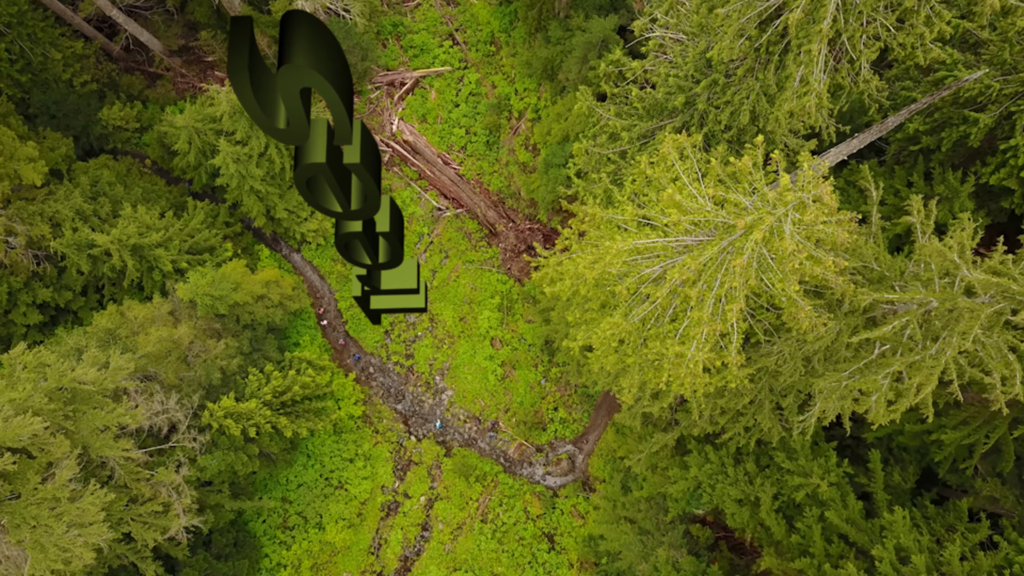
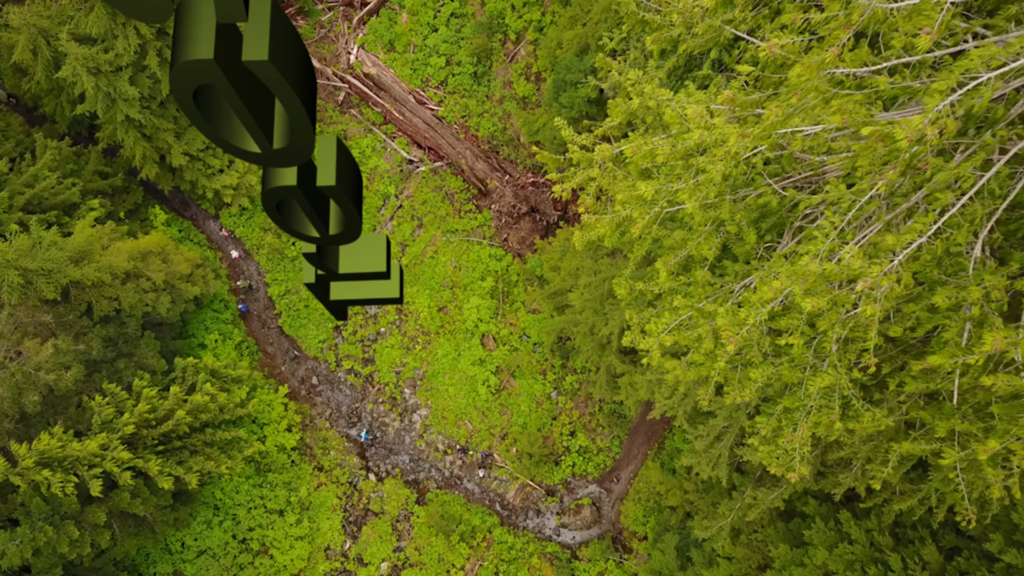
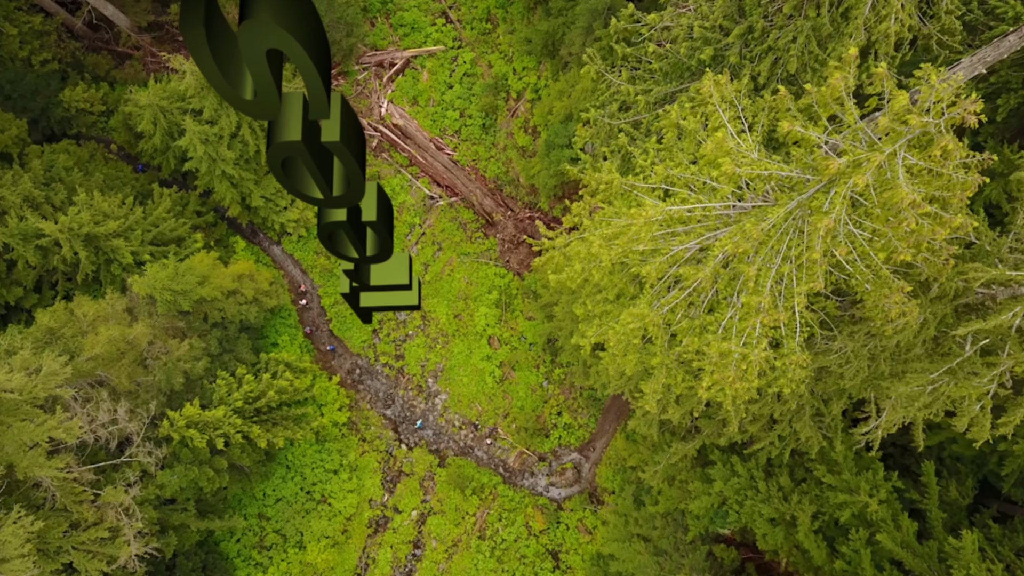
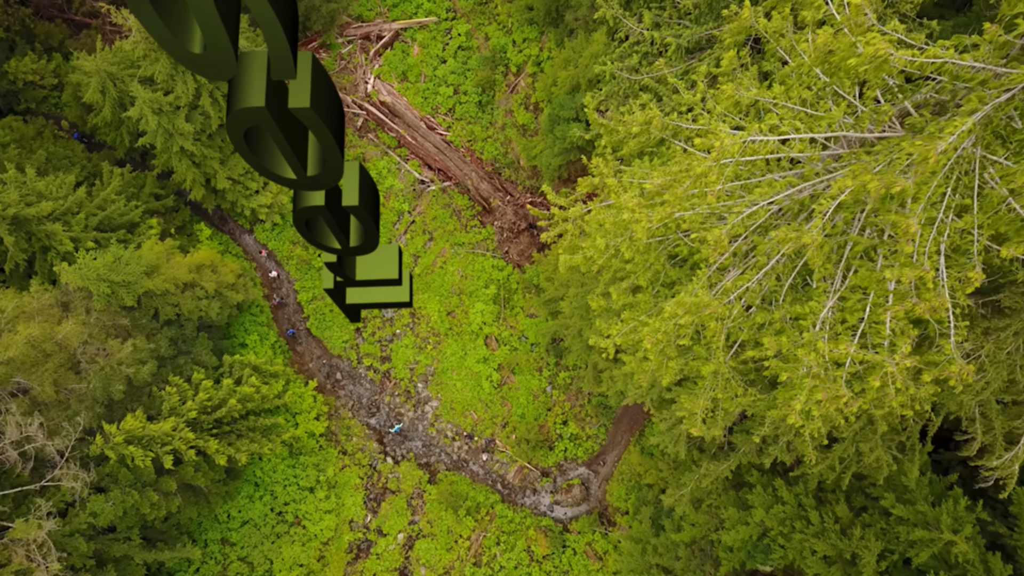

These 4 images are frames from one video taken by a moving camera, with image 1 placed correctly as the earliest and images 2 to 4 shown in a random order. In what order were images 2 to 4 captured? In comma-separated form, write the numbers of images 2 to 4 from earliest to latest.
3, 4, 2
